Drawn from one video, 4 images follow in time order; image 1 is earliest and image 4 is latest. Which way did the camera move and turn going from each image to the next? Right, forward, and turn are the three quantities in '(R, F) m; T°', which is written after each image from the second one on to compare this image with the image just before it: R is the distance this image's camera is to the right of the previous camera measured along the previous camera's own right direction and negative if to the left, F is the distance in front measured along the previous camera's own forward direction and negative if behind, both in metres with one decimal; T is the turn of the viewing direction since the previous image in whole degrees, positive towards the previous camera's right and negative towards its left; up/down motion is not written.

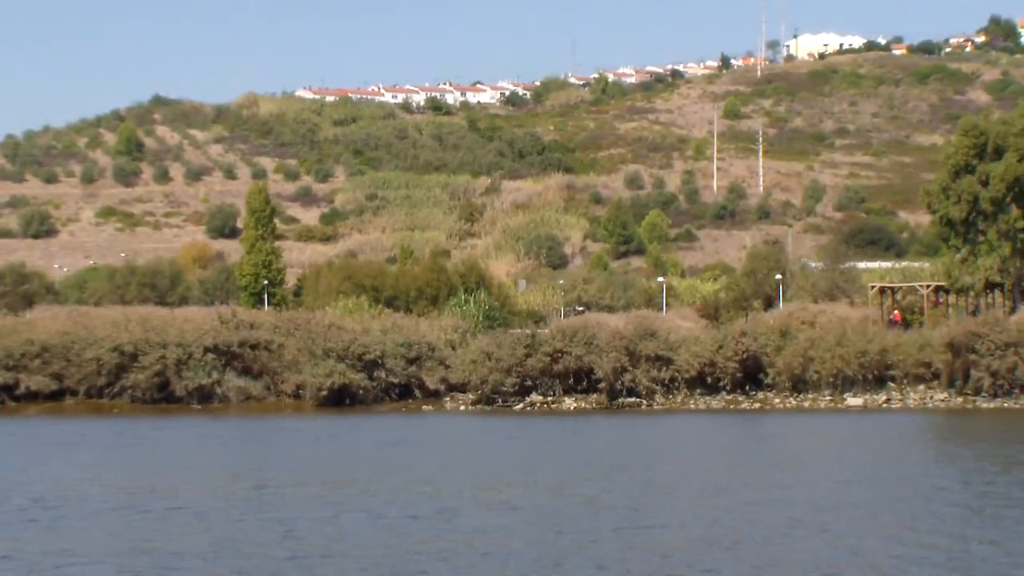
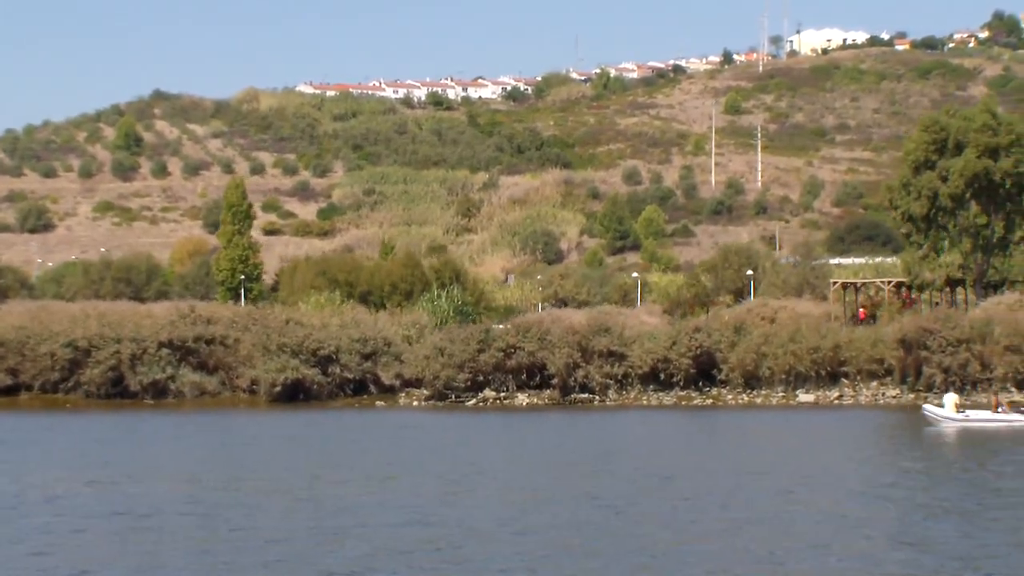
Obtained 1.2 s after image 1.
(+1.1, +0.1) m; 0°
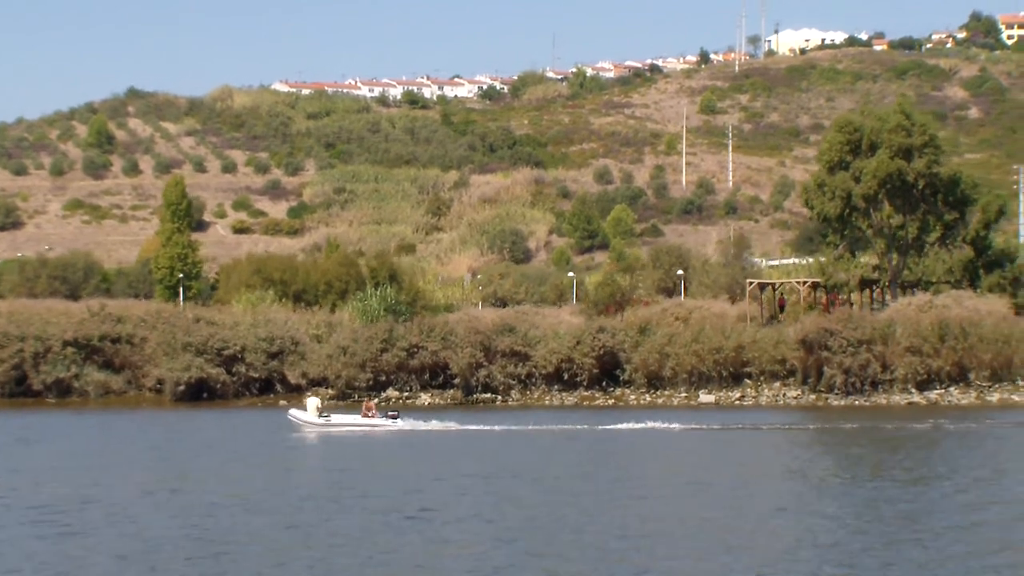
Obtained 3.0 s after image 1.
(+1.6, +0.1) m; 0°
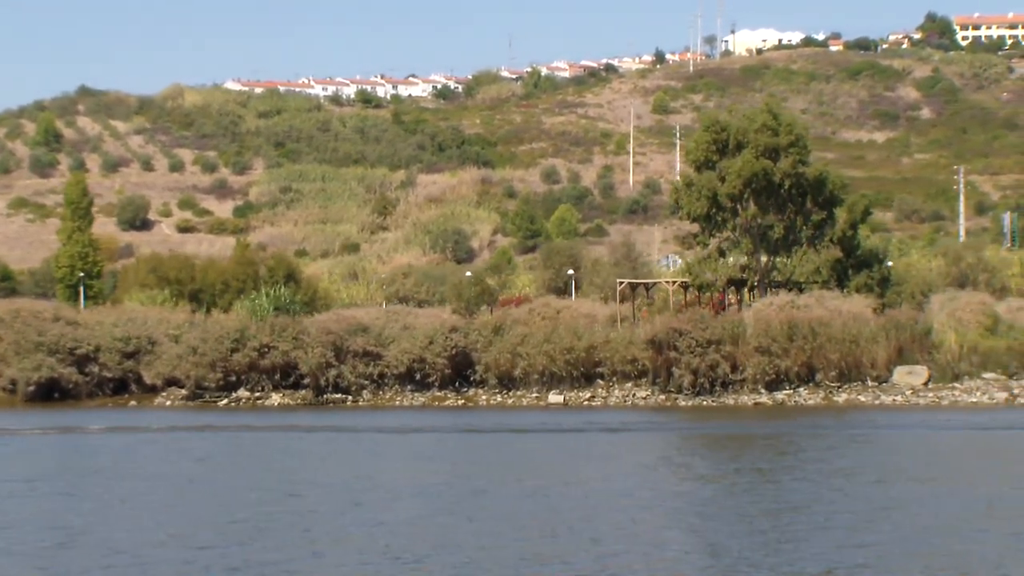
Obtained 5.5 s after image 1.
(+2.3, +0.2) m; +1°
